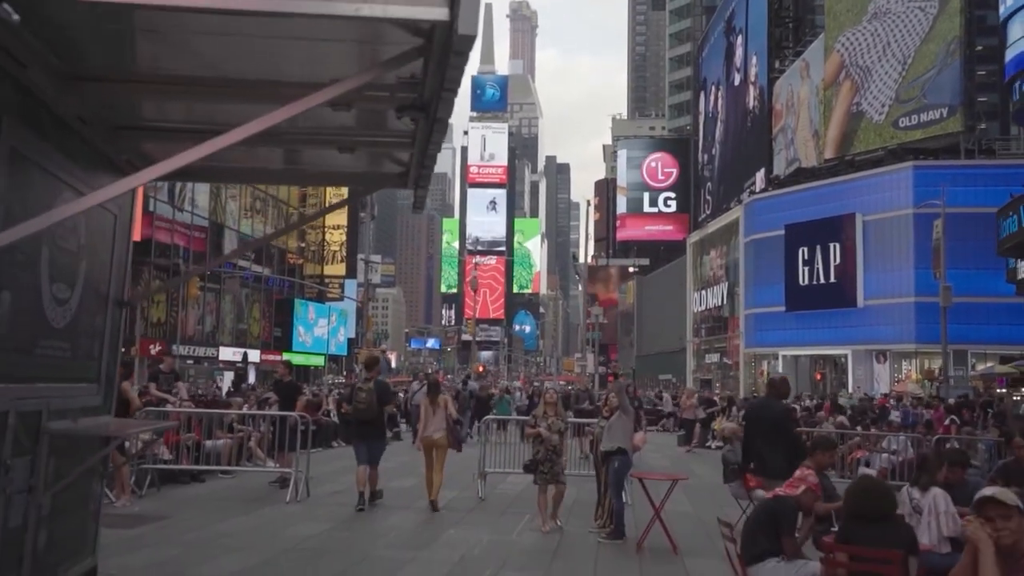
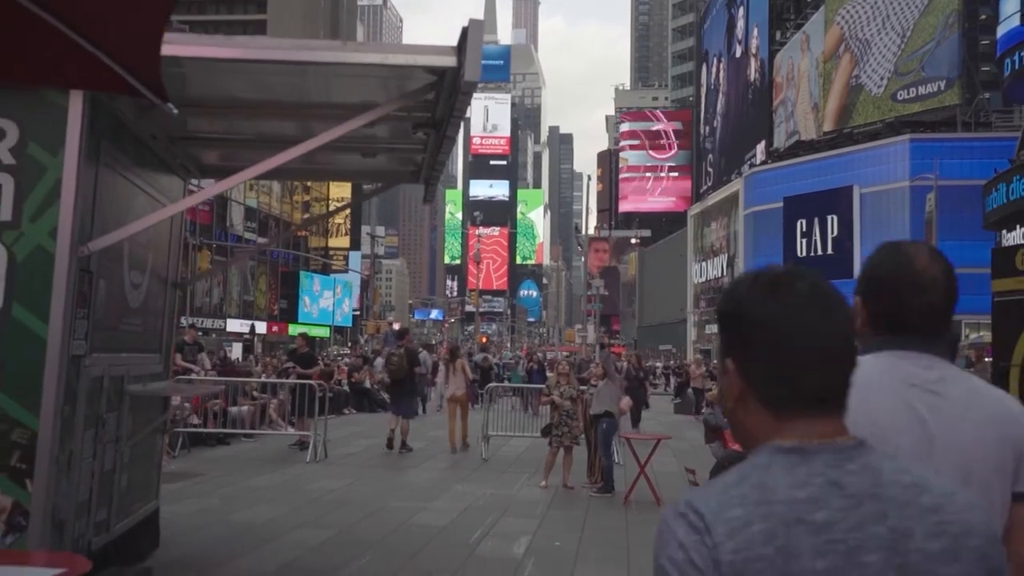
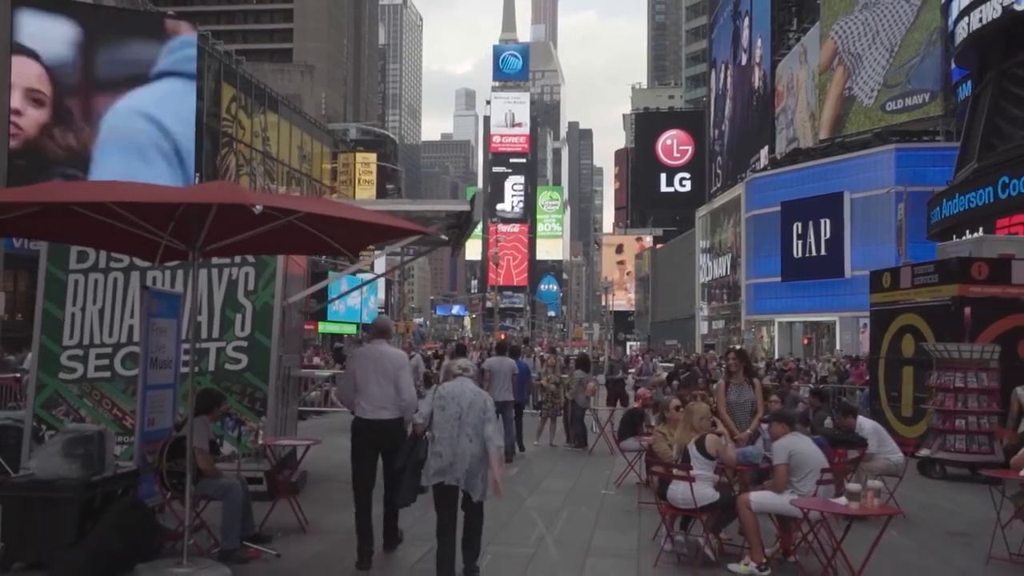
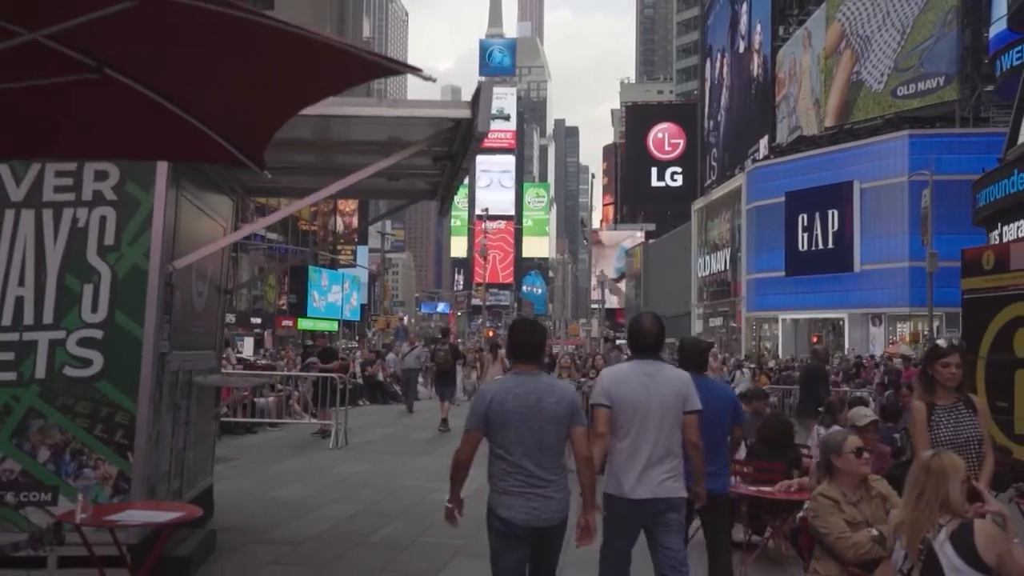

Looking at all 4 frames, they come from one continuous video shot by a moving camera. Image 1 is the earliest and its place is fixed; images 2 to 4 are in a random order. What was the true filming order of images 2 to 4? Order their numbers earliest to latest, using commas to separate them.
2, 4, 3
